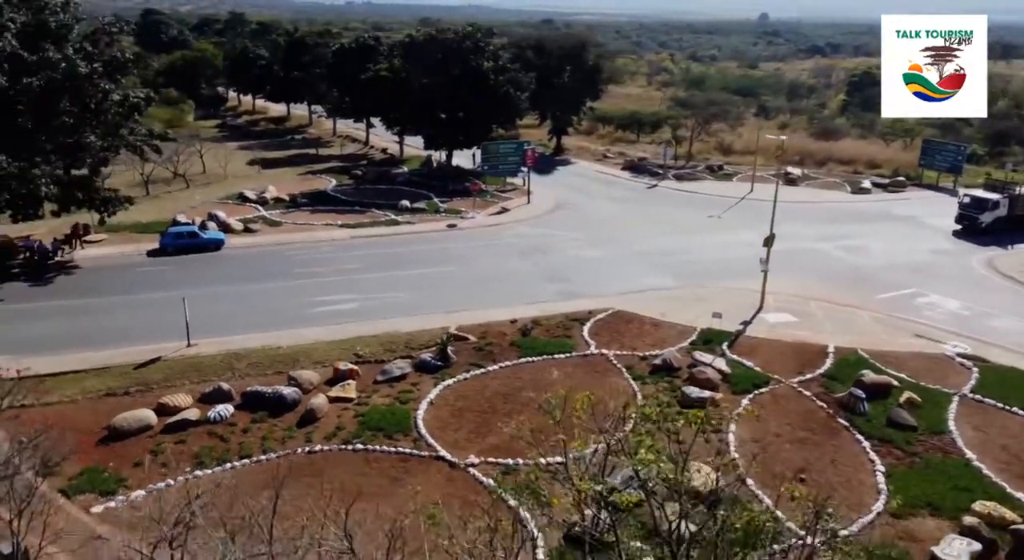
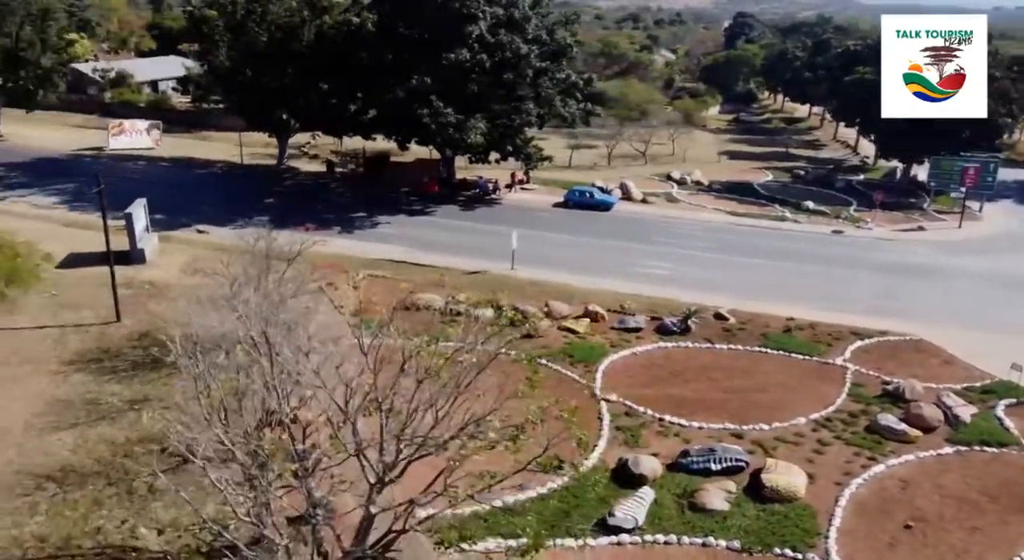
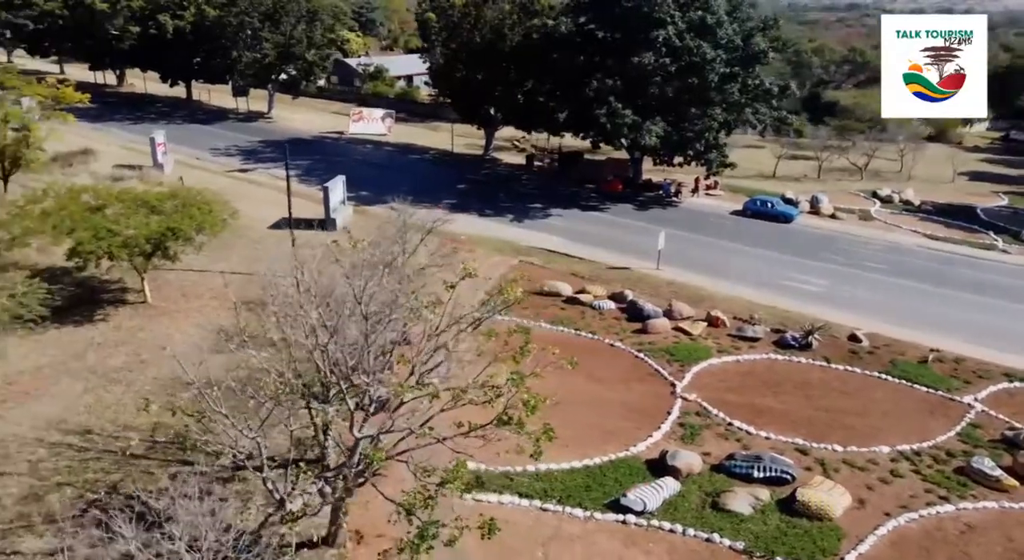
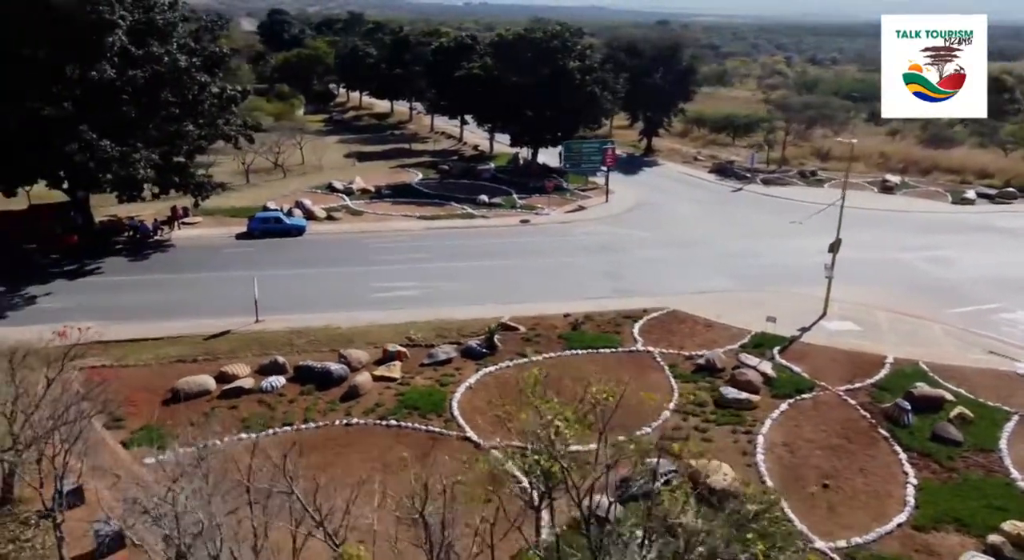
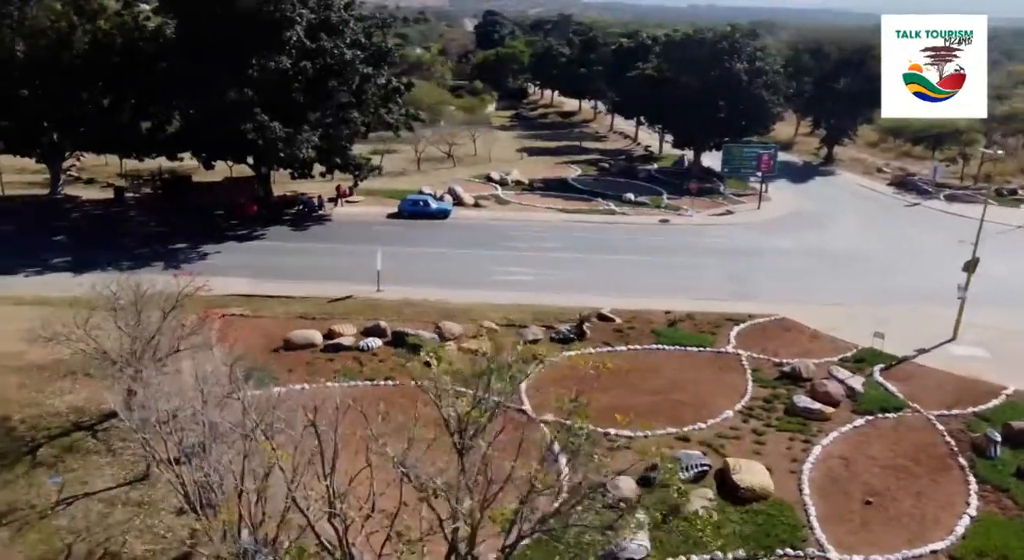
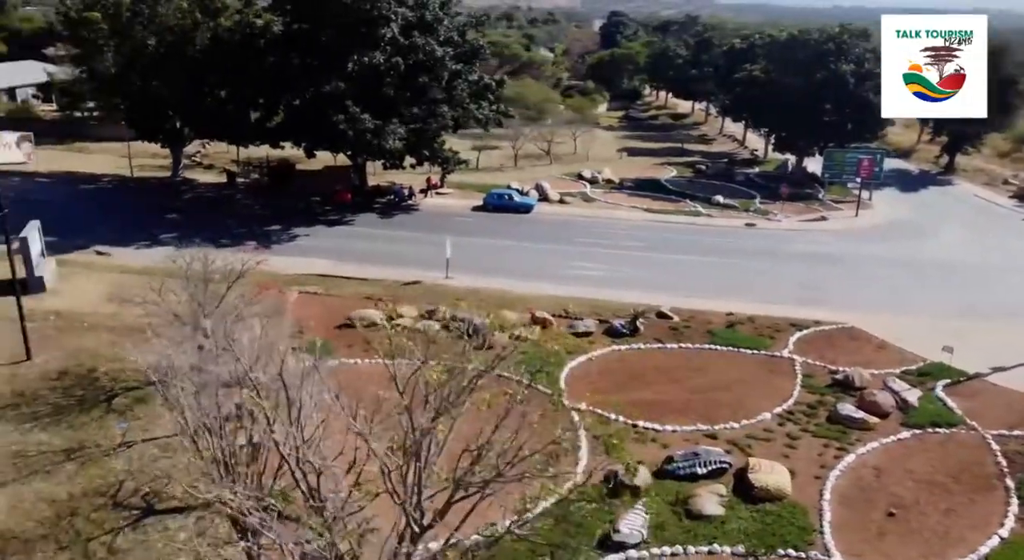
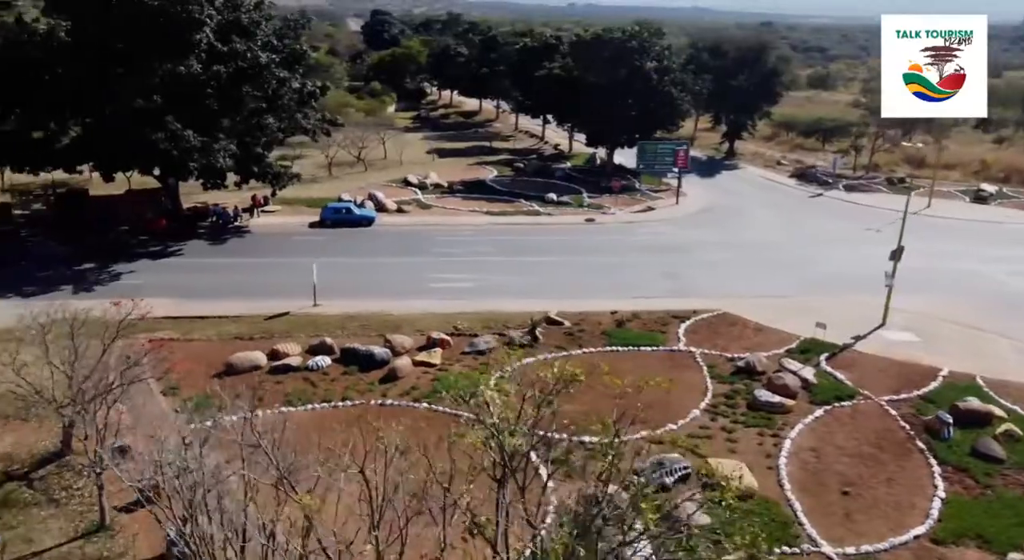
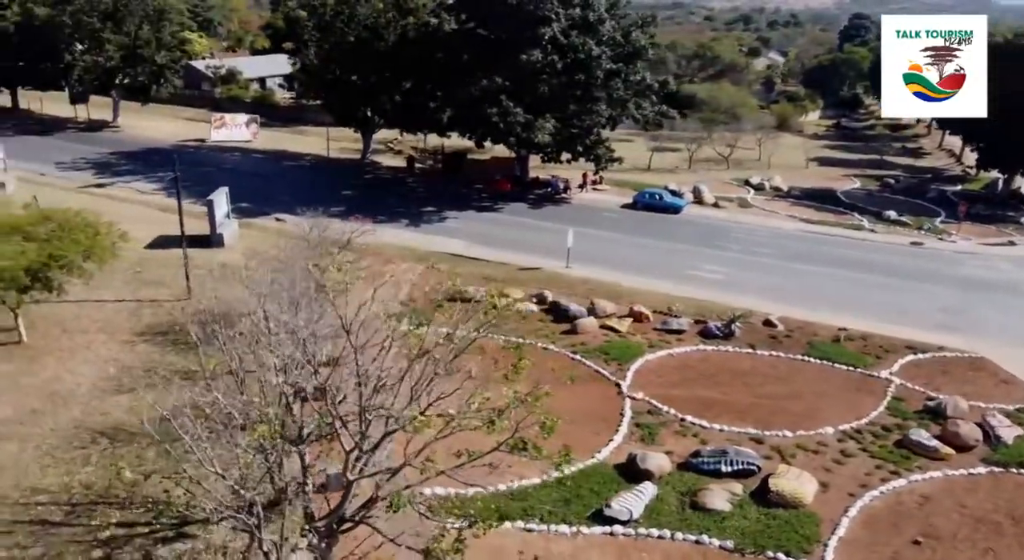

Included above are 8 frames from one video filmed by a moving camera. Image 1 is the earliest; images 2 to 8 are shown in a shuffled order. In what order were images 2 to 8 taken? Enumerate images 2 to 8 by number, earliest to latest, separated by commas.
4, 7, 5, 6, 2, 8, 3
